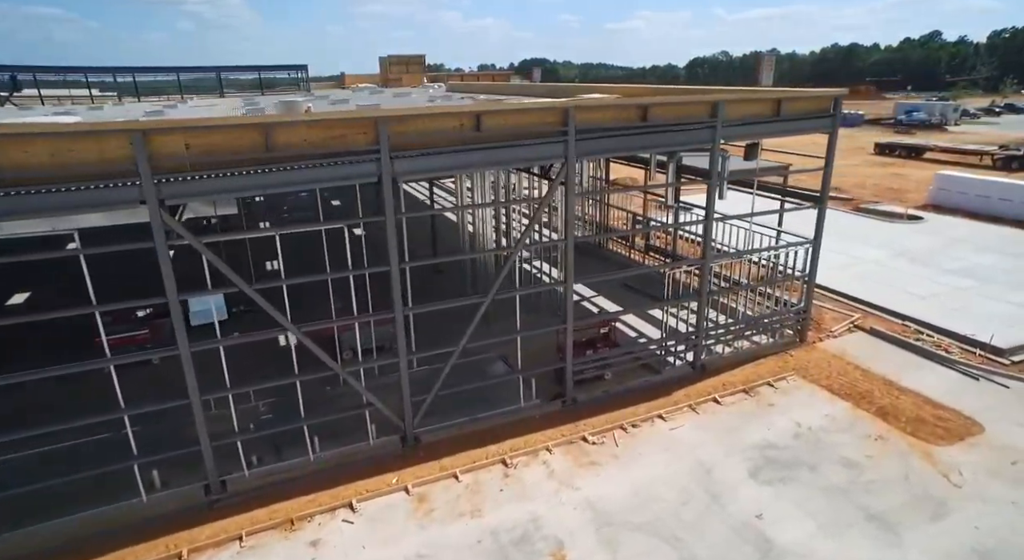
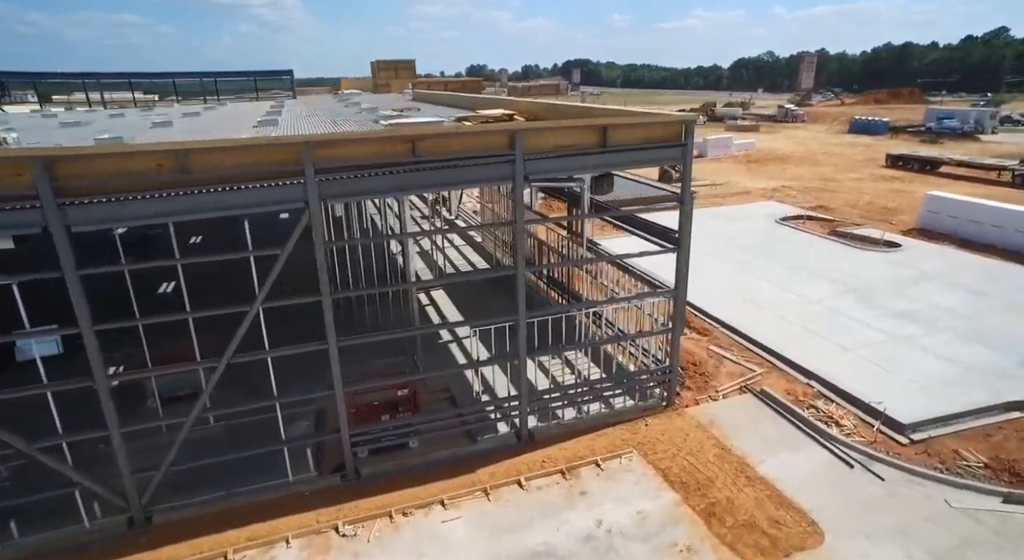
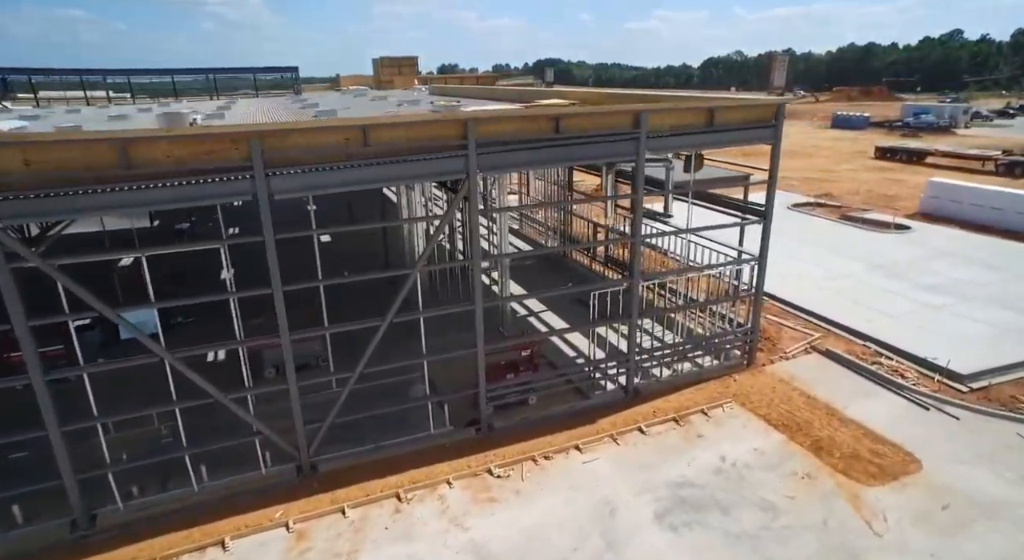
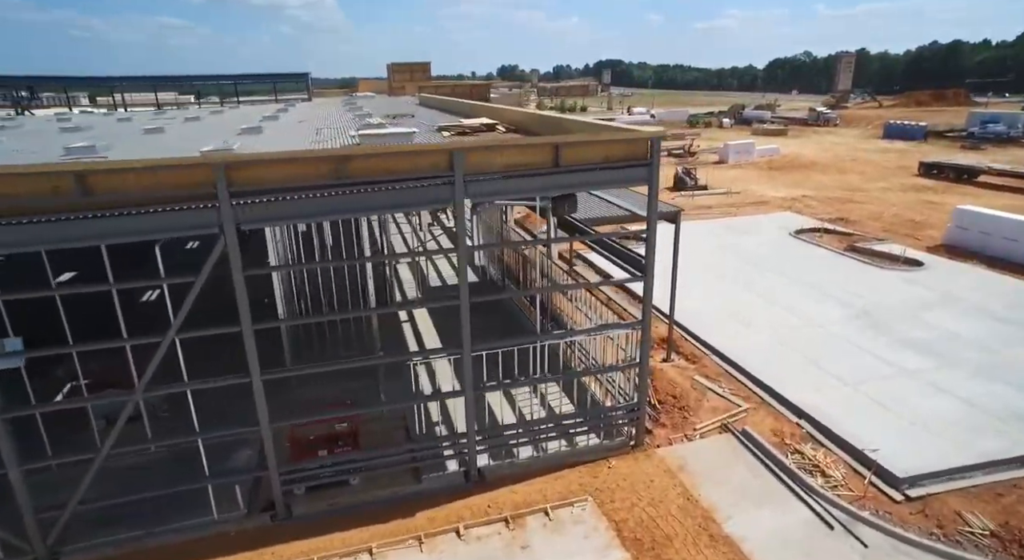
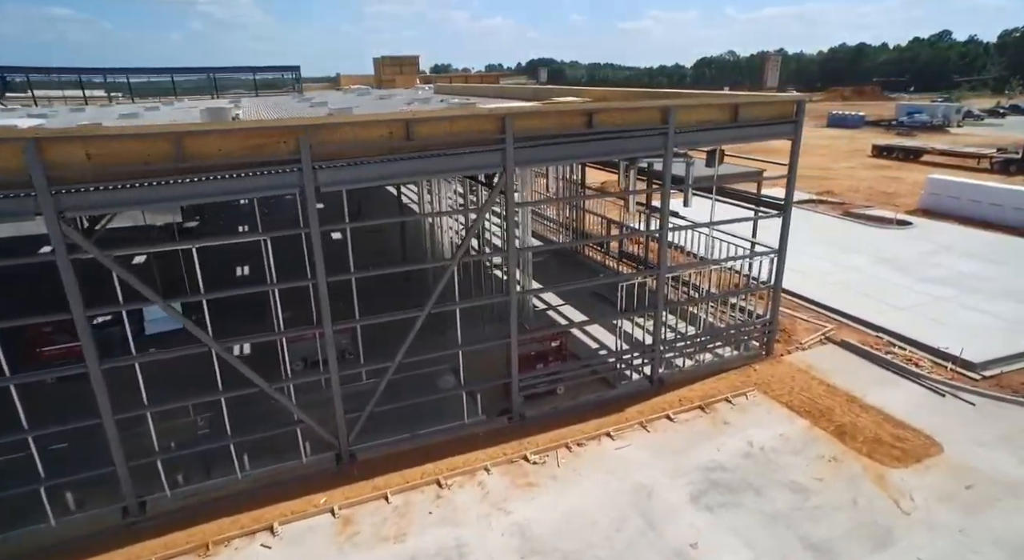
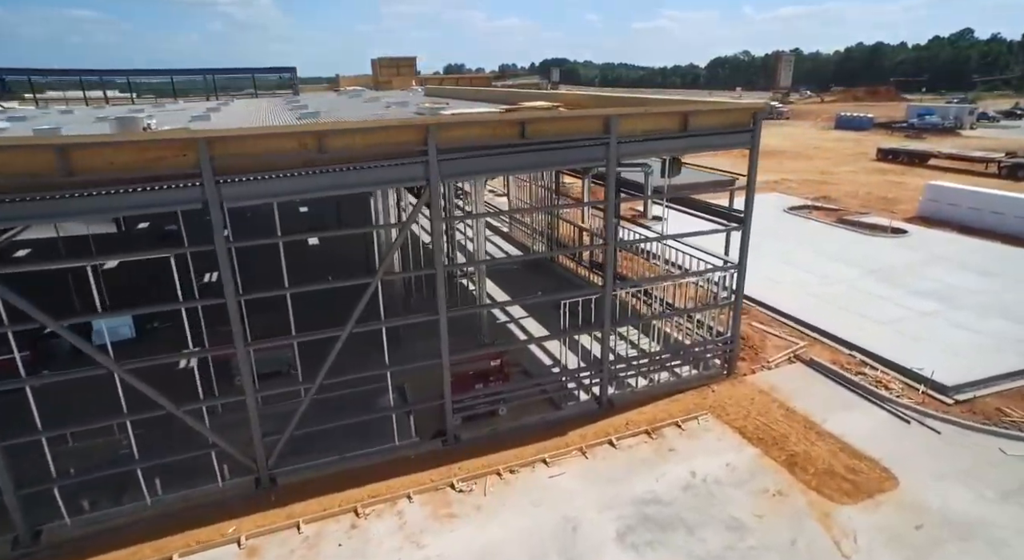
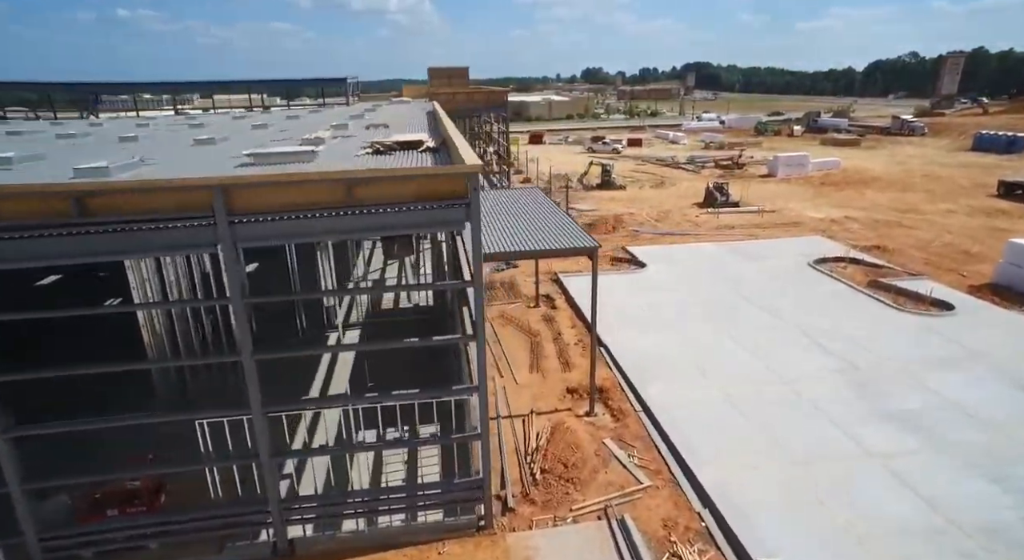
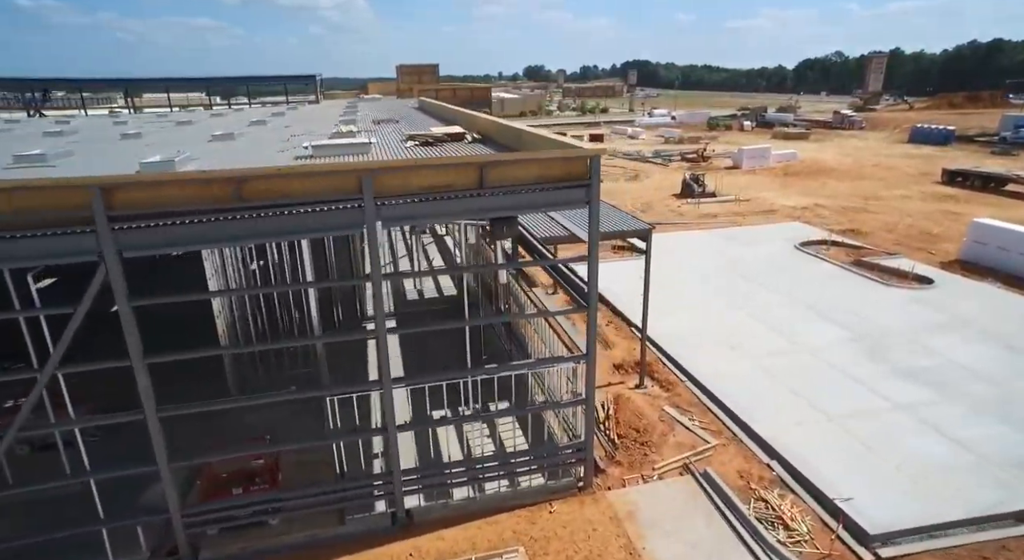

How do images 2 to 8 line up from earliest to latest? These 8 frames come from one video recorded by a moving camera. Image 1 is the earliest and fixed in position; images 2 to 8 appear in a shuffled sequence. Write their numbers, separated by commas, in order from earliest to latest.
5, 3, 6, 2, 4, 8, 7
